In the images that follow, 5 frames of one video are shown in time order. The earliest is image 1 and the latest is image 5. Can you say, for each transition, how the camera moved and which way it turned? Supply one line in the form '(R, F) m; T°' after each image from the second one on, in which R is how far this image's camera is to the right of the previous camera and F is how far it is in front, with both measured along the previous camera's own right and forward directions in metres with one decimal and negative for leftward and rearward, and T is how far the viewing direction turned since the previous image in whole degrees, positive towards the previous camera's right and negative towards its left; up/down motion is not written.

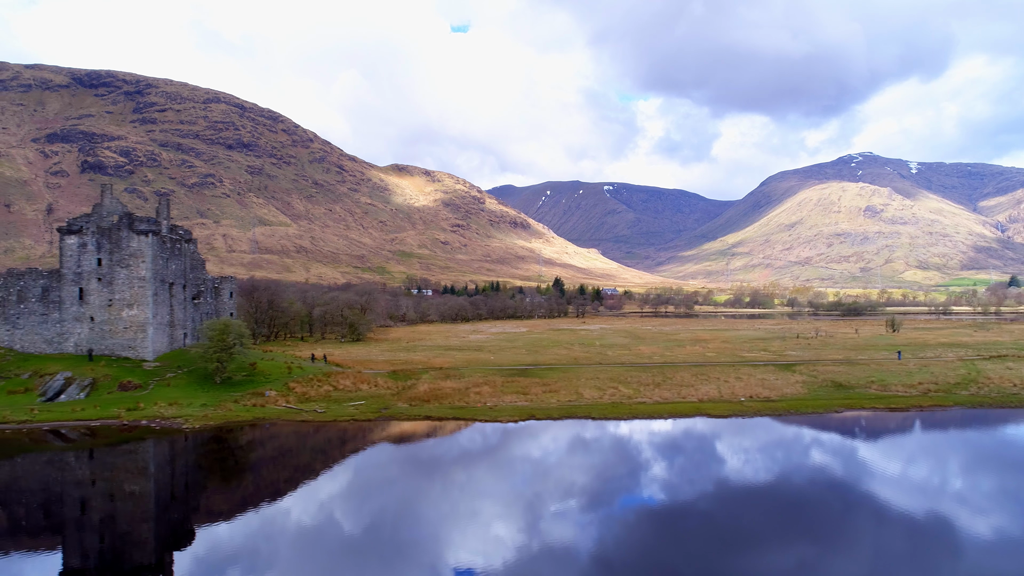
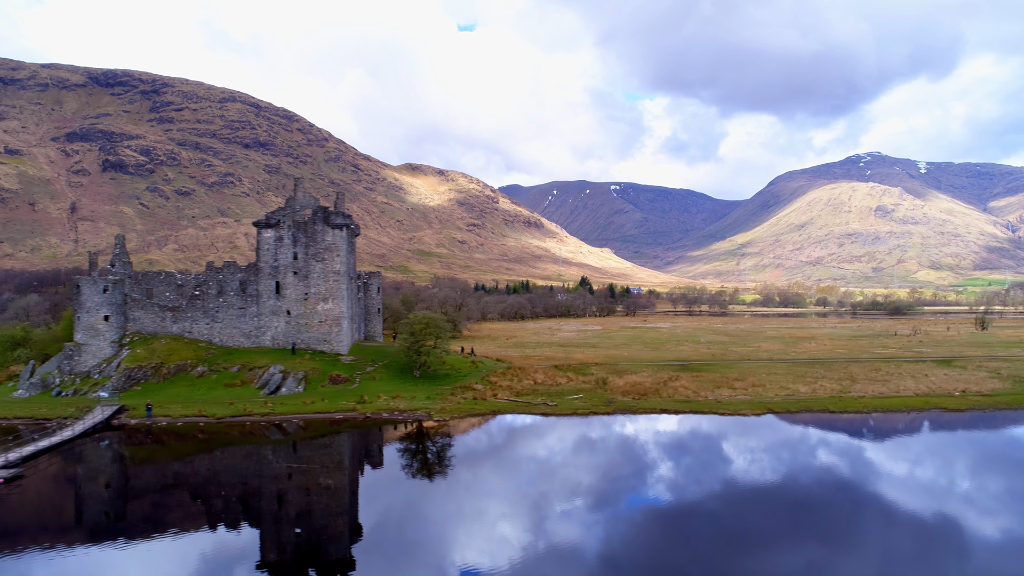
(-9.4, 0.0) m; 0°
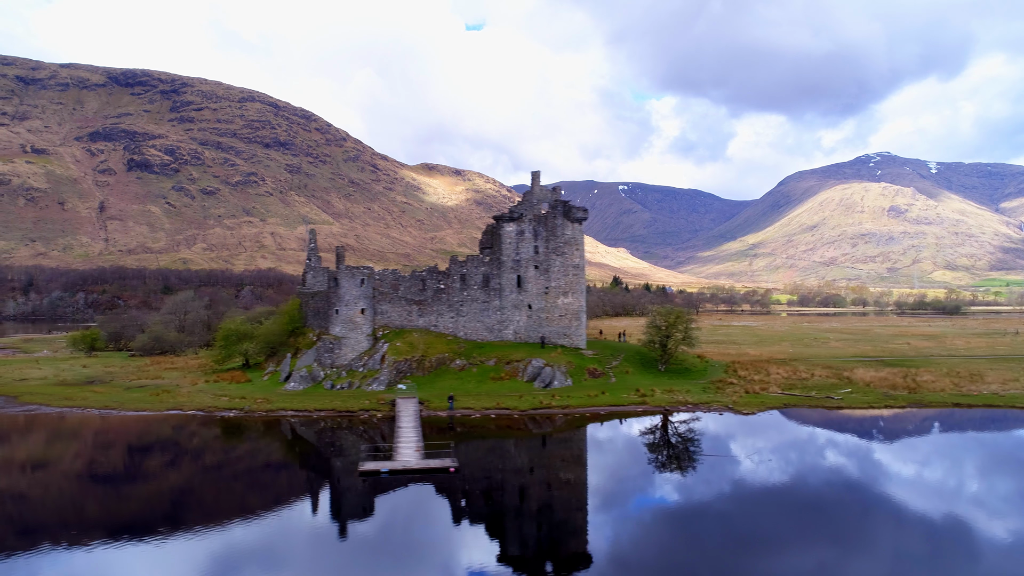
(-11.6, +0.1) m; 0°
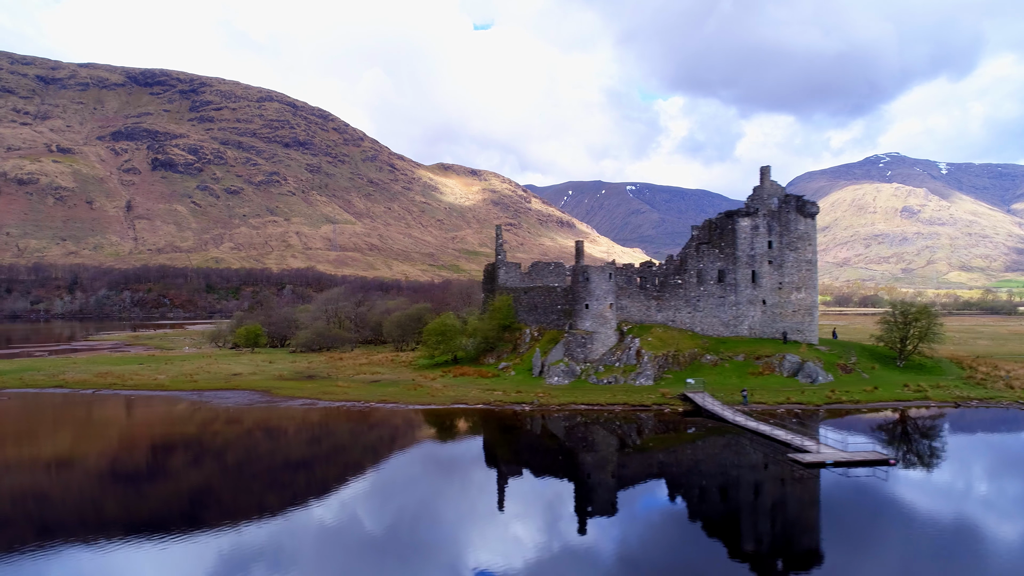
(-11.2, +0.1) m; 0°
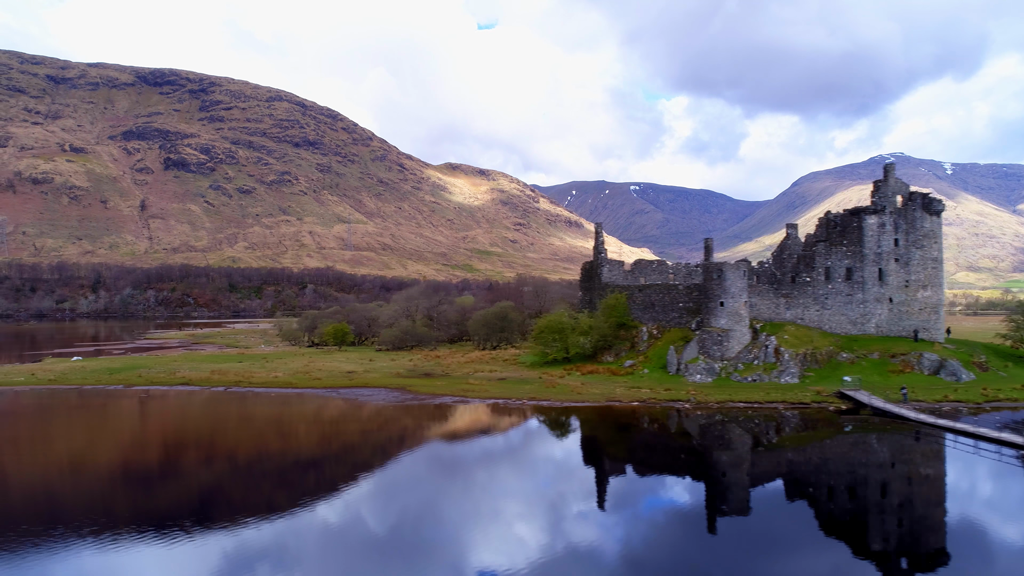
(-6.0, +0.1) m; 0°
